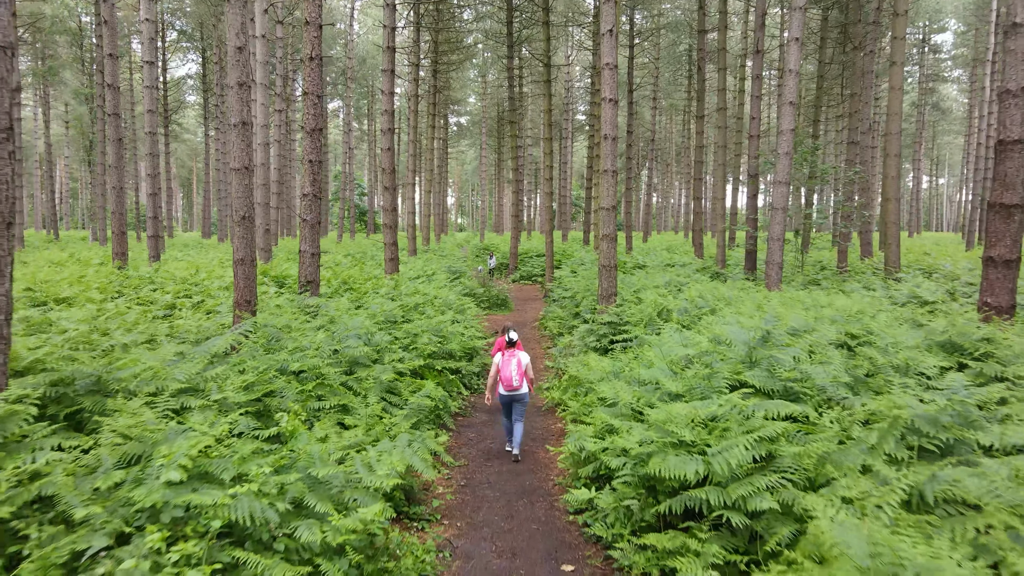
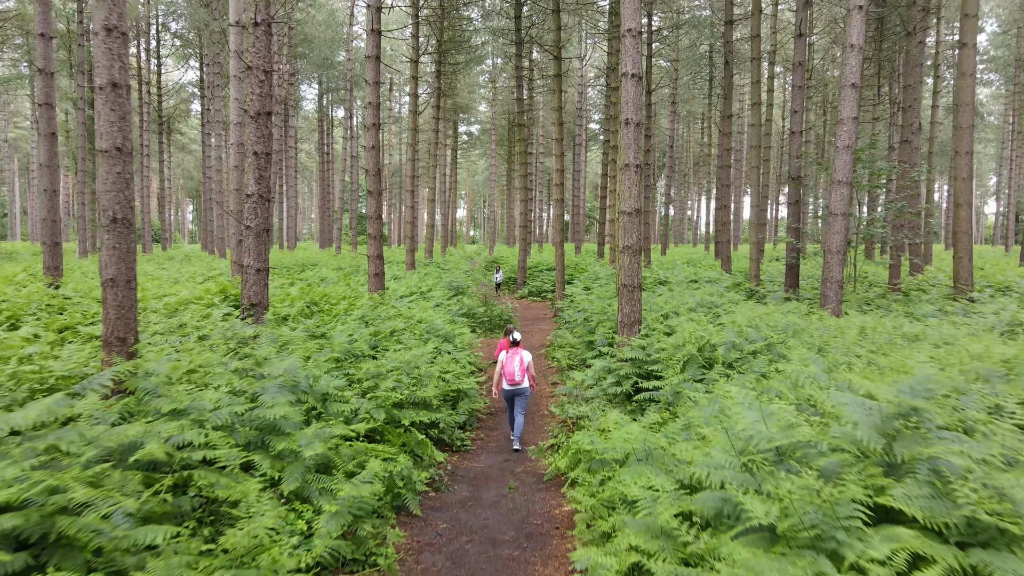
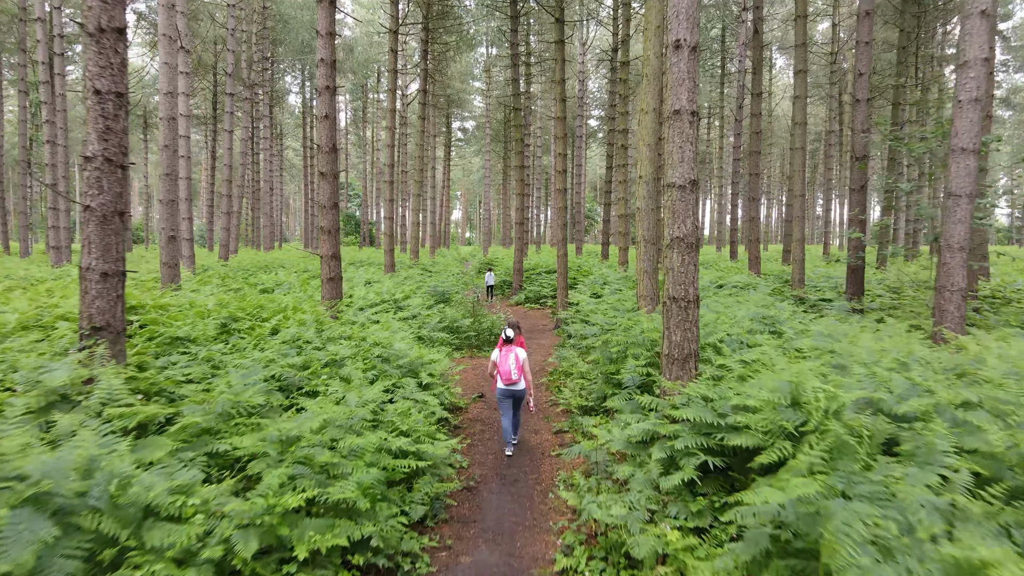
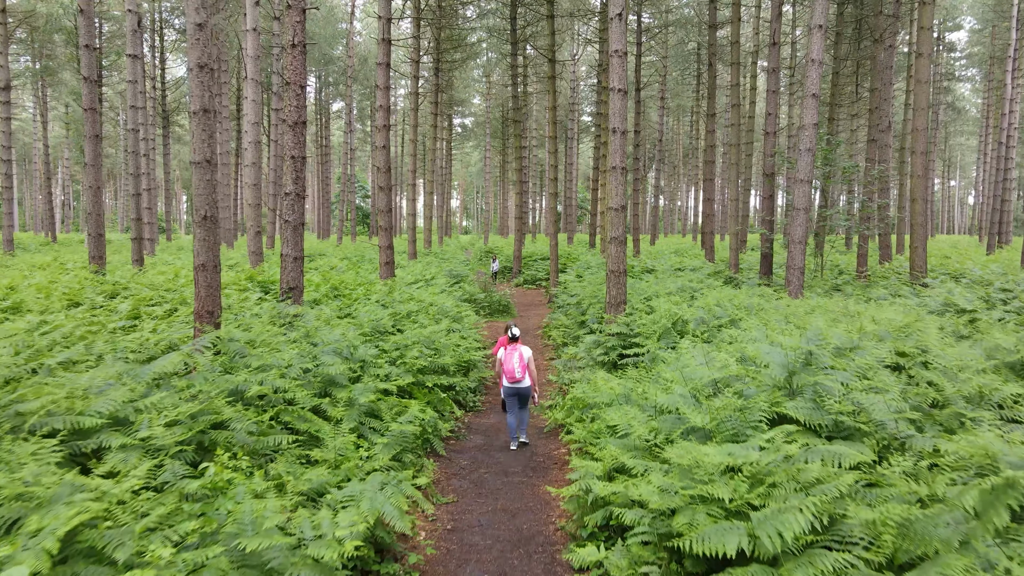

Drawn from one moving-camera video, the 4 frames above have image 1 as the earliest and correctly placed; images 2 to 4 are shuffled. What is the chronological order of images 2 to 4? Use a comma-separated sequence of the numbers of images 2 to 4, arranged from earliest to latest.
4, 2, 3
